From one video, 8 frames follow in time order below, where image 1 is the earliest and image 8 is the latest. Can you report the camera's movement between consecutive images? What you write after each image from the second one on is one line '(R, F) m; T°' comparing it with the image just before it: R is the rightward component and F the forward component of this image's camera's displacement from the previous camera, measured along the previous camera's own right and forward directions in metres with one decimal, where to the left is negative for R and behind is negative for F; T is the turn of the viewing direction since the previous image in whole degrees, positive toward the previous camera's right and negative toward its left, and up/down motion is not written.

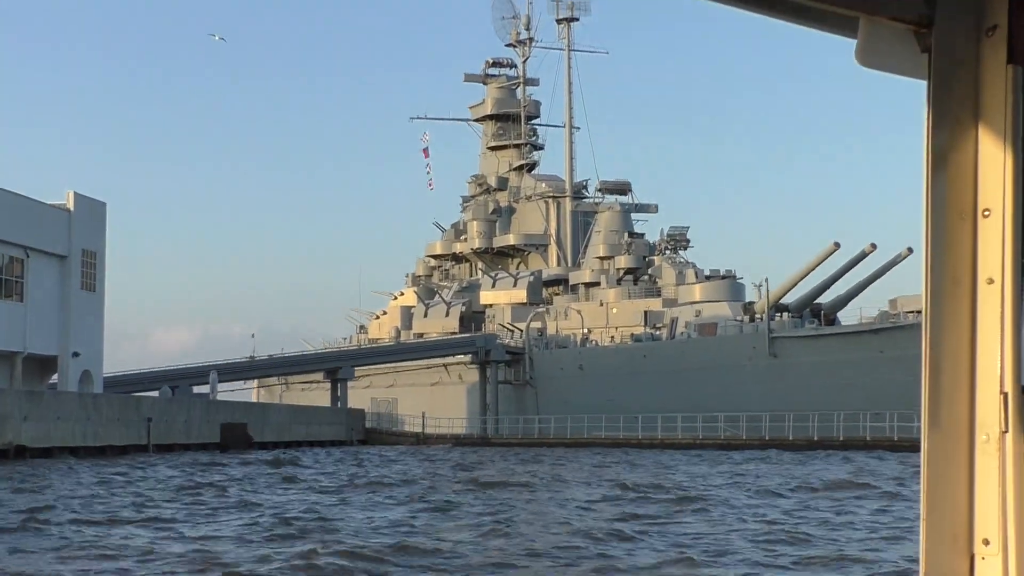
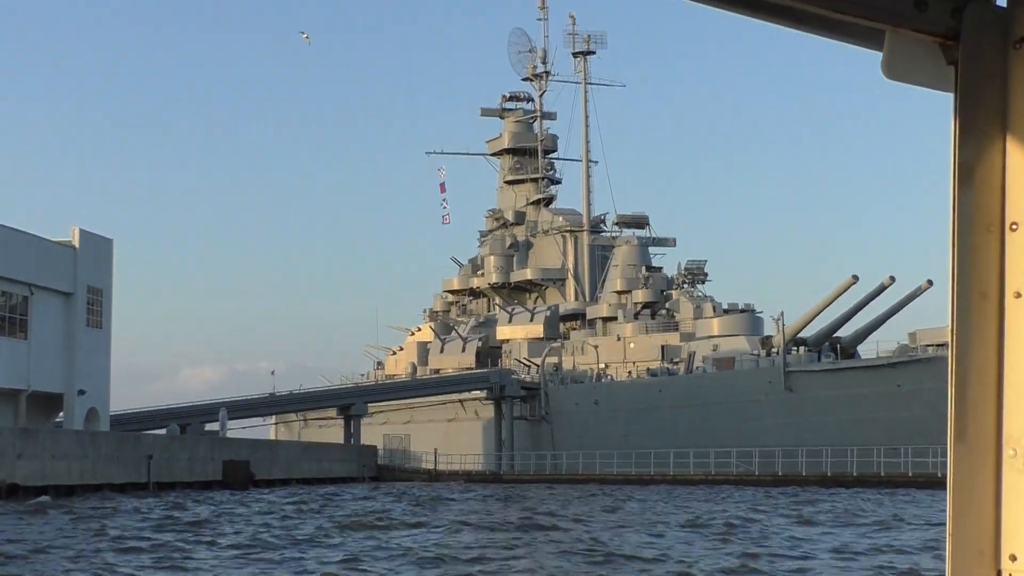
(+0.8, +0.3) m; -2°
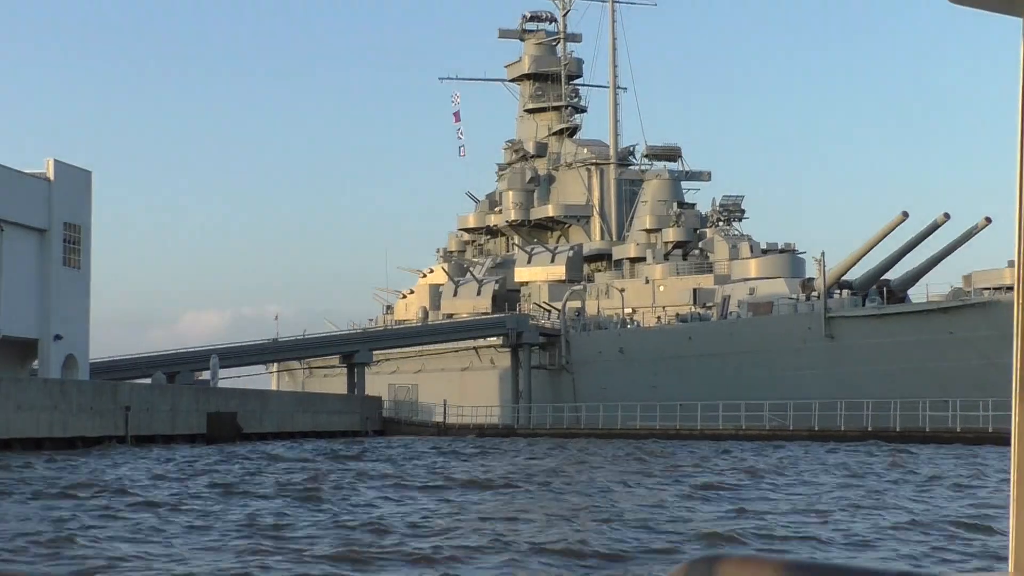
(+0.4, +2.5) m; -2°
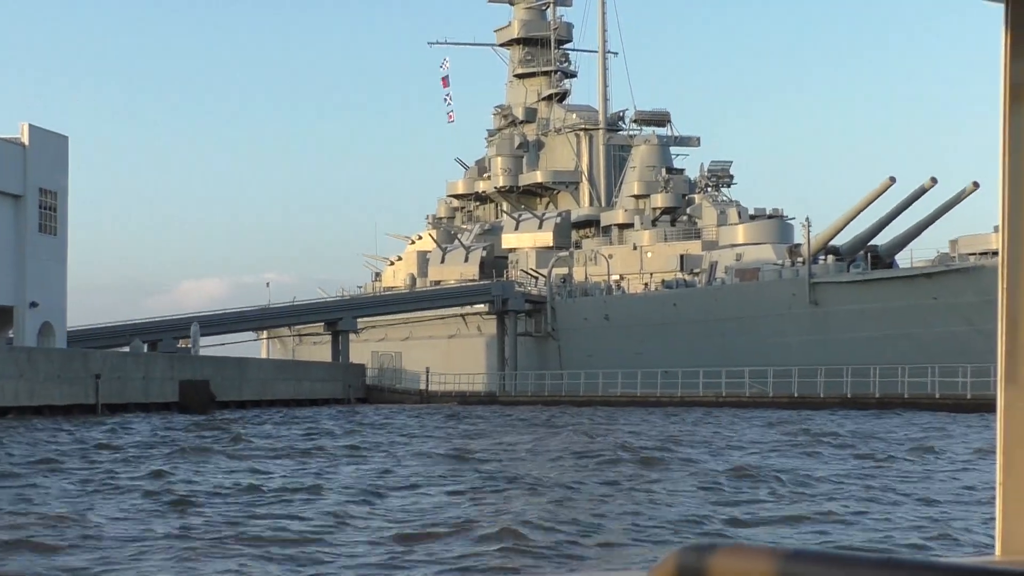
(+0.8, +0.2) m; -1°
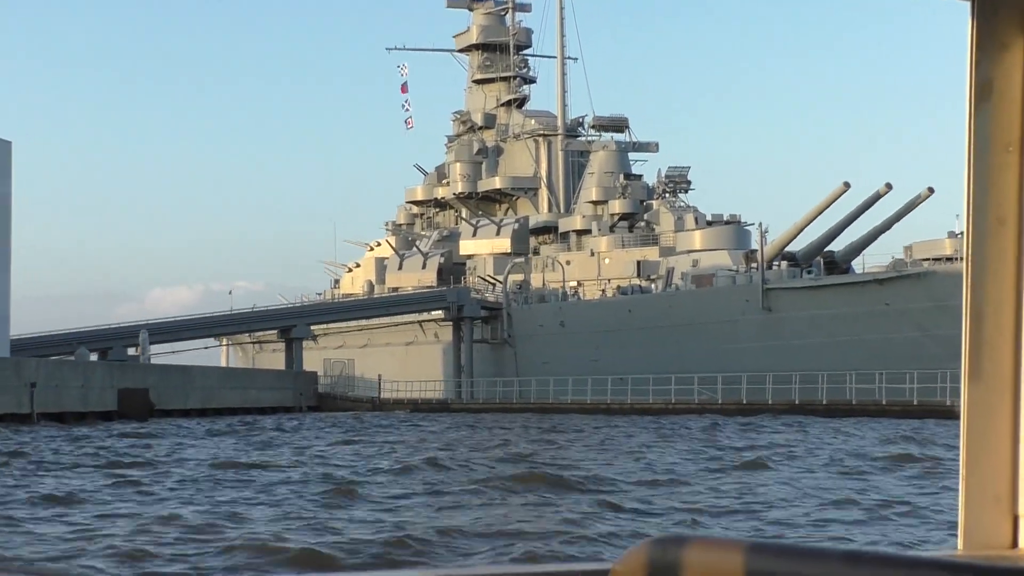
(+0.8, +0.2) m; 0°
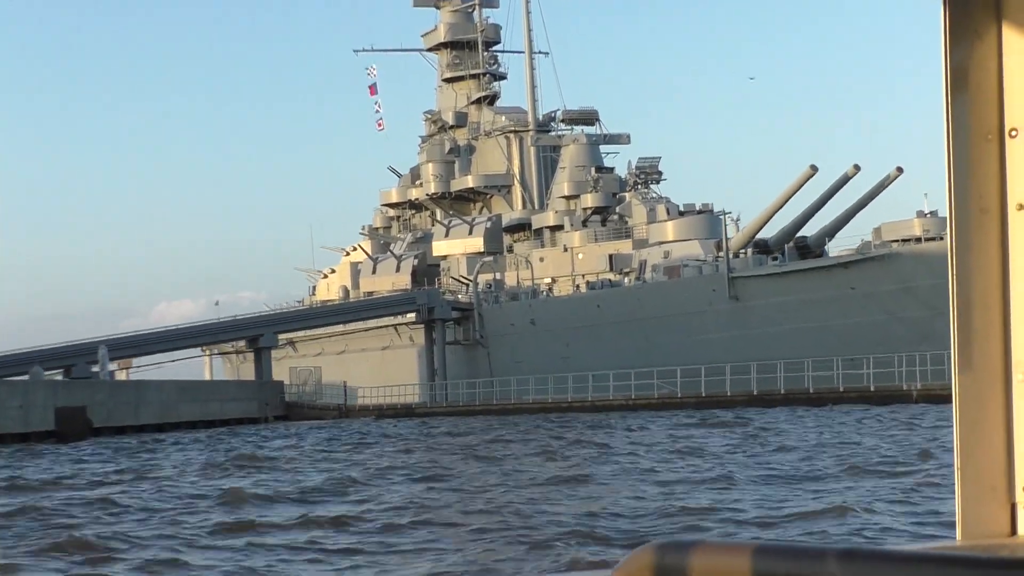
(+1.8, +0.5) m; -2°
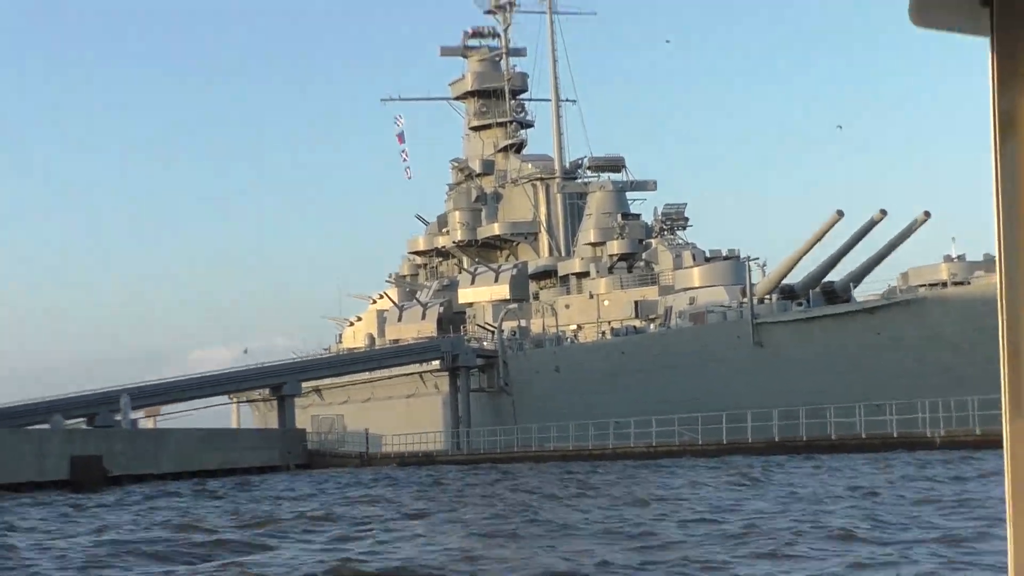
(+0.5, +0.1) m; -2°
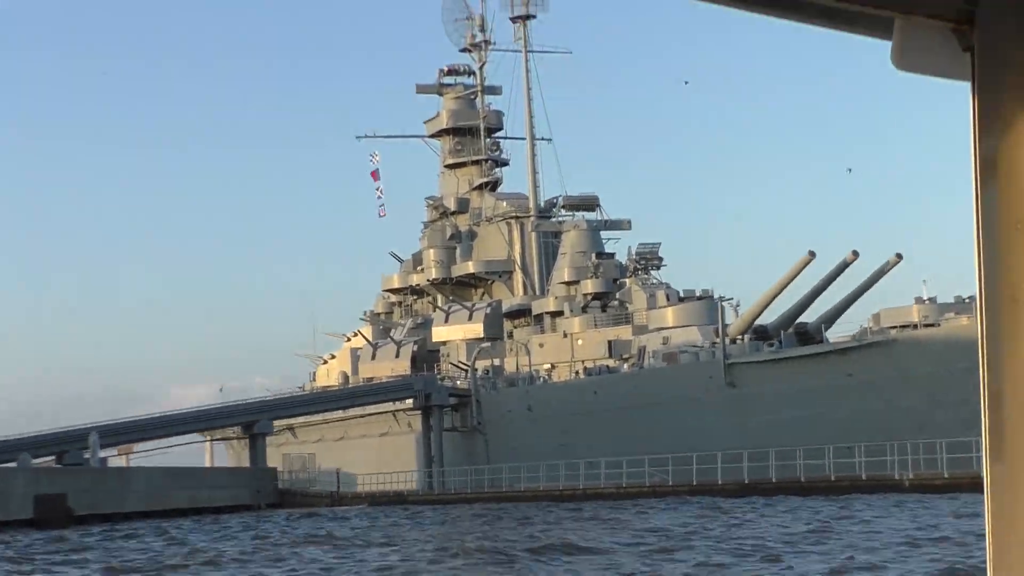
(+0.2, 0.0) m; +1°
